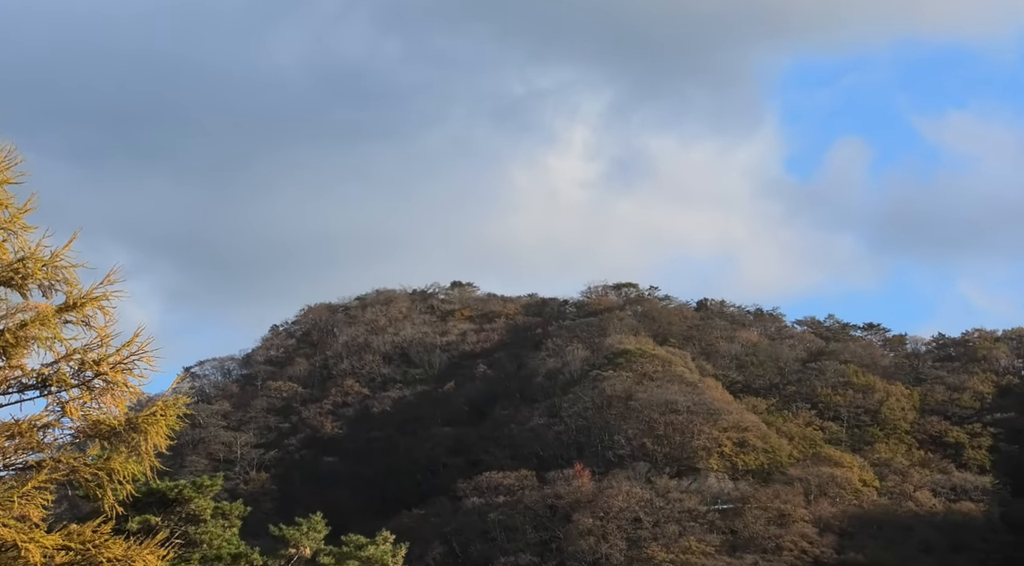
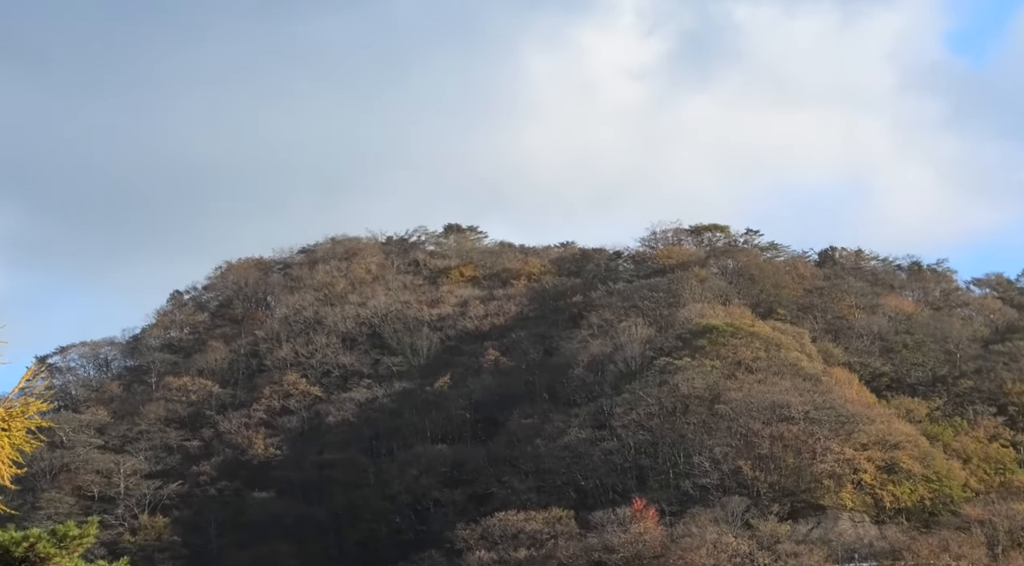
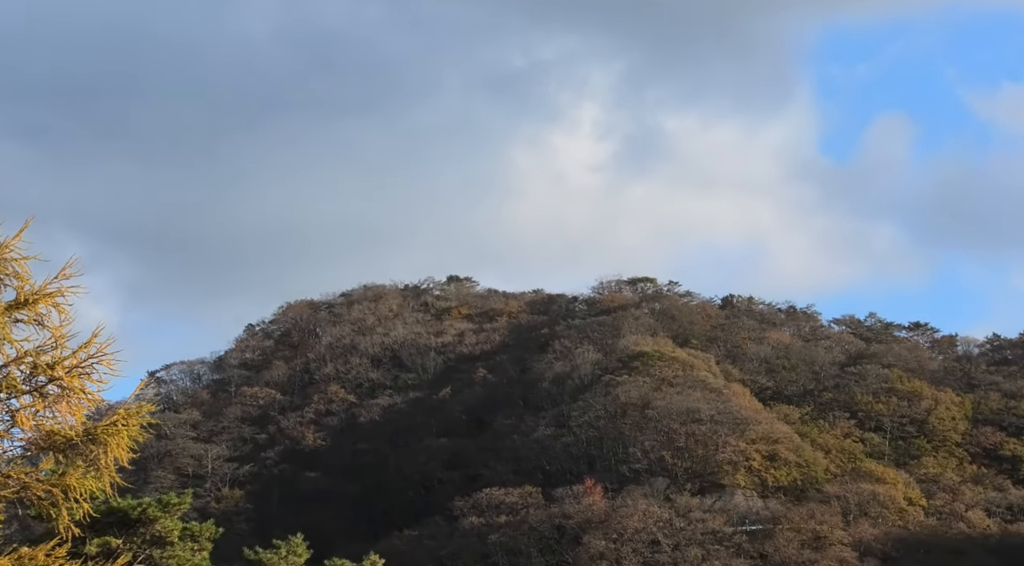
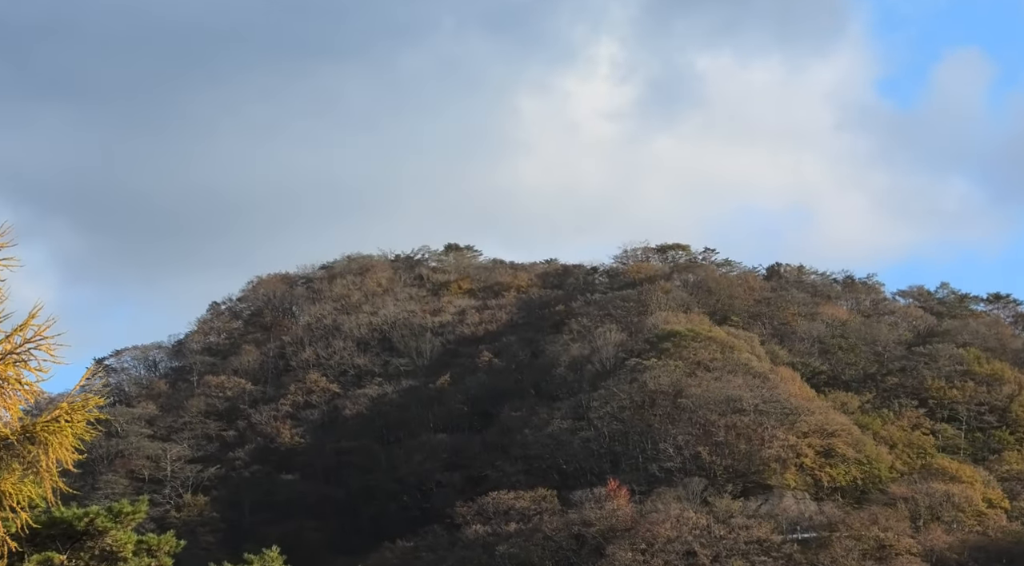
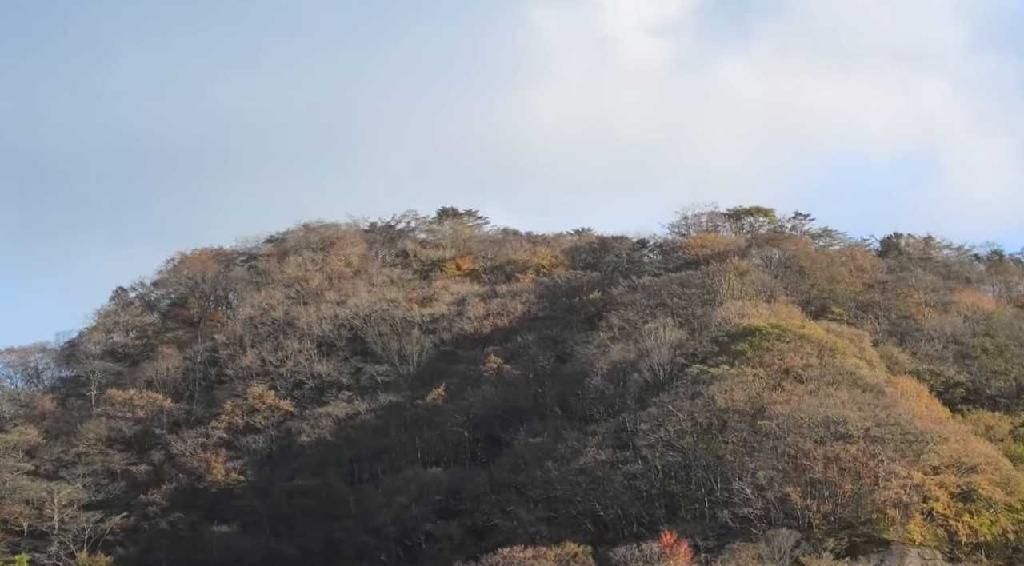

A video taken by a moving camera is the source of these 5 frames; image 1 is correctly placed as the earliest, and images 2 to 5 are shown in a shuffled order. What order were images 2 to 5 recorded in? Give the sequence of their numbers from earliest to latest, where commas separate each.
3, 4, 2, 5
